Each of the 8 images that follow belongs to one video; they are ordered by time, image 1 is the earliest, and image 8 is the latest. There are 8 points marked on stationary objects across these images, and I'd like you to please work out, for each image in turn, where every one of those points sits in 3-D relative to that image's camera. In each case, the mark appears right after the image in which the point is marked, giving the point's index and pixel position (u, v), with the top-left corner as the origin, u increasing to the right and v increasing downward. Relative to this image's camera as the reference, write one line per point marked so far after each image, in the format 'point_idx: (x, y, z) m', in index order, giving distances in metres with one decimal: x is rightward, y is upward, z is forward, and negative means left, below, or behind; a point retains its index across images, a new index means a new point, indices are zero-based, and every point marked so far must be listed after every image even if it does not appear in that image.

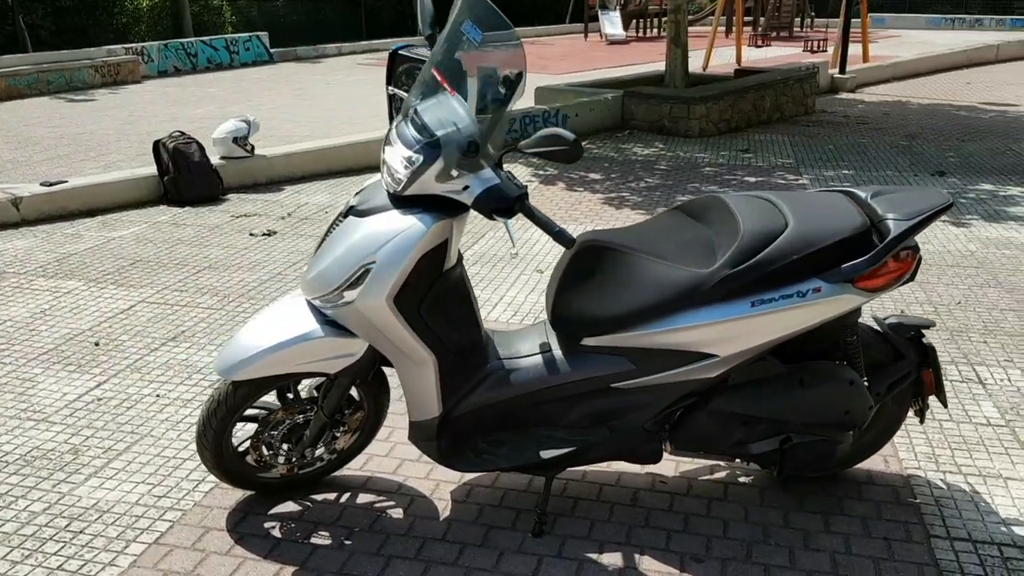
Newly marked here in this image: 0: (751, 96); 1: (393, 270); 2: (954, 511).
0: (+3.1, +2.5, +12.4) m
1: (-0.3, 0.0, +3.0) m
2: (+1.7, -0.8, +3.6) m
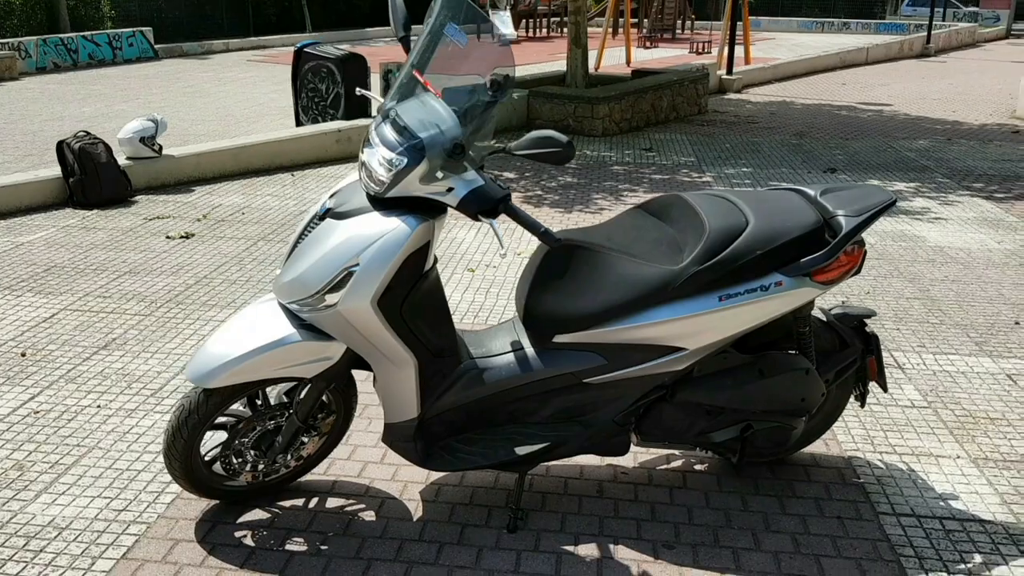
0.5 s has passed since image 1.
0: (+1.8, +2.5, +12.8) m
1: (-0.4, 0.0, +3.0) m
2: (+1.5, -0.8, +3.9) m
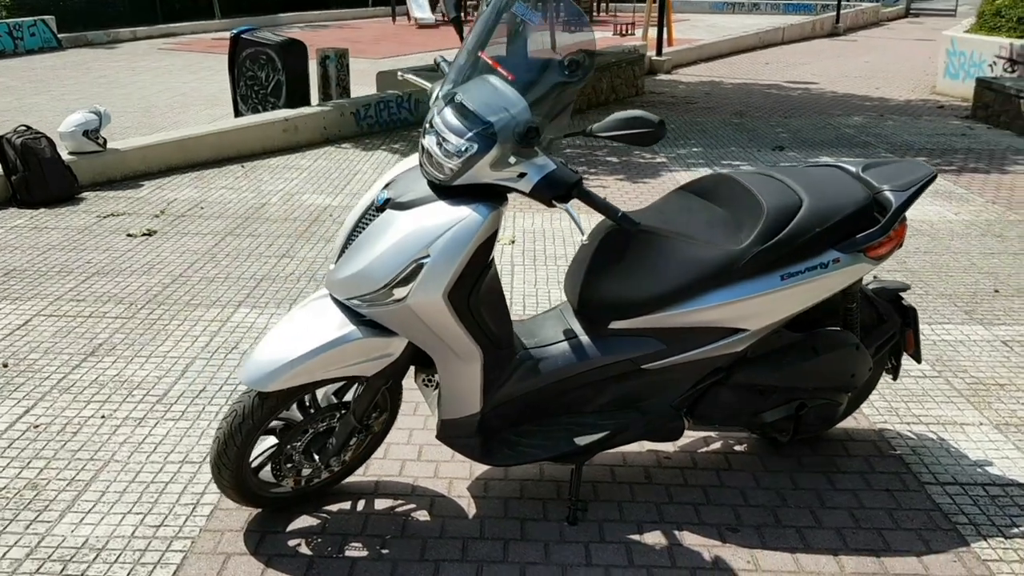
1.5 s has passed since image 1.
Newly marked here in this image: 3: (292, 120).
0: (+1.0, +2.8, +12.8) m
1: (-0.2, +0.1, +2.9) m
2: (+1.7, -0.7, +3.9) m
3: (-2.2, +1.7, +9.6) m
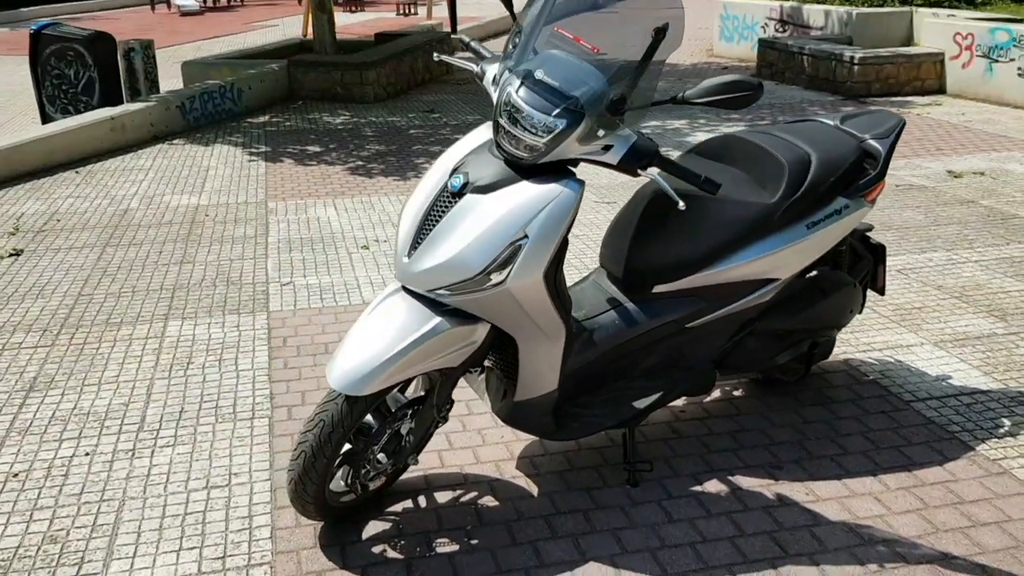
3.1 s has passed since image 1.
0: (-1.4, +3.0, +12.7) m
1: (+0.1, +0.1, +2.9) m
2: (+1.8, -0.4, +4.3) m
3: (-3.6, +1.6, +8.8) m
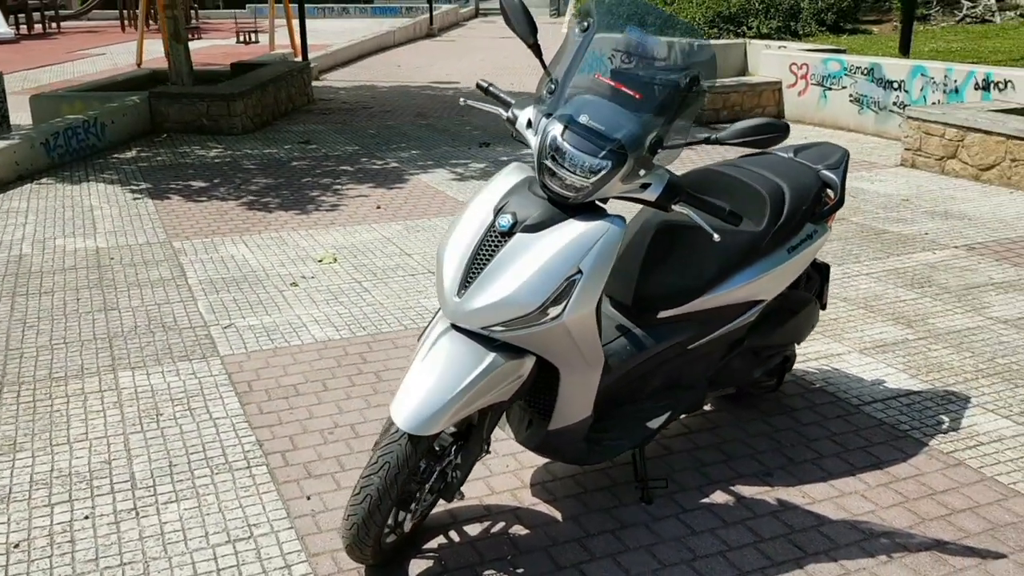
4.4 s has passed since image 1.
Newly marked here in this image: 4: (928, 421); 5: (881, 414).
0: (-3.1, +2.6, +12.4) m
1: (+0.3, 0.0, +3.0) m
2: (+1.6, -0.5, +4.8) m
3: (-4.5, +1.1, +8.3) m
4: (+1.9, -0.6, +4.4) m
5: (+1.7, -0.6, +4.5) m
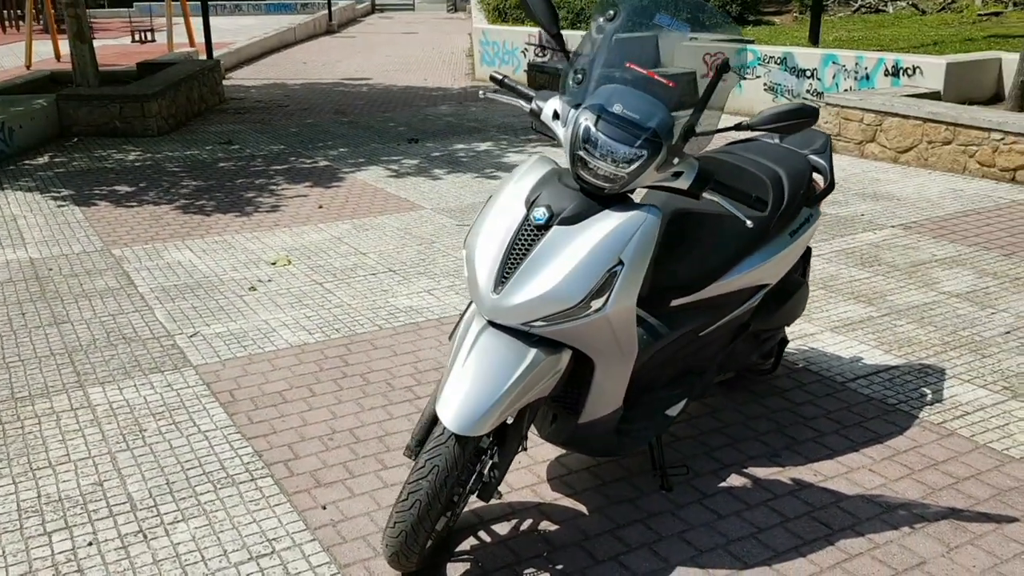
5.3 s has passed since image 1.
0: (-4.1, +2.5, +12.0) m
1: (+0.4, +0.1, +3.0) m
2: (+1.6, -0.4, +4.9) m
3: (-5.0, +1.0, +7.7) m
4: (+1.9, -0.5, +4.5) m
5: (+1.7, -0.5, +4.6) m
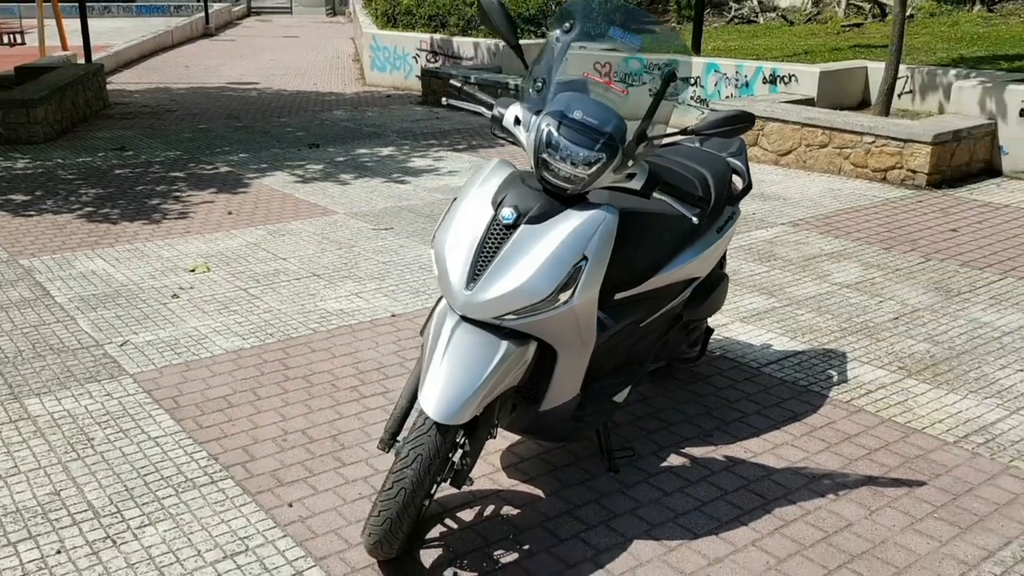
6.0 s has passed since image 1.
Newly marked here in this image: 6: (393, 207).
0: (-5.3, +2.3, +11.6) m
1: (+0.3, +0.1, +3.2) m
2: (+1.2, -0.4, +5.3) m
3: (-5.7, +0.8, +7.2) m
4: (+1.6, -0.5, +4.9) m
5: (+1.4, -0.4, +5.0) m
6: (-1.0, +0.7, +8.2) m
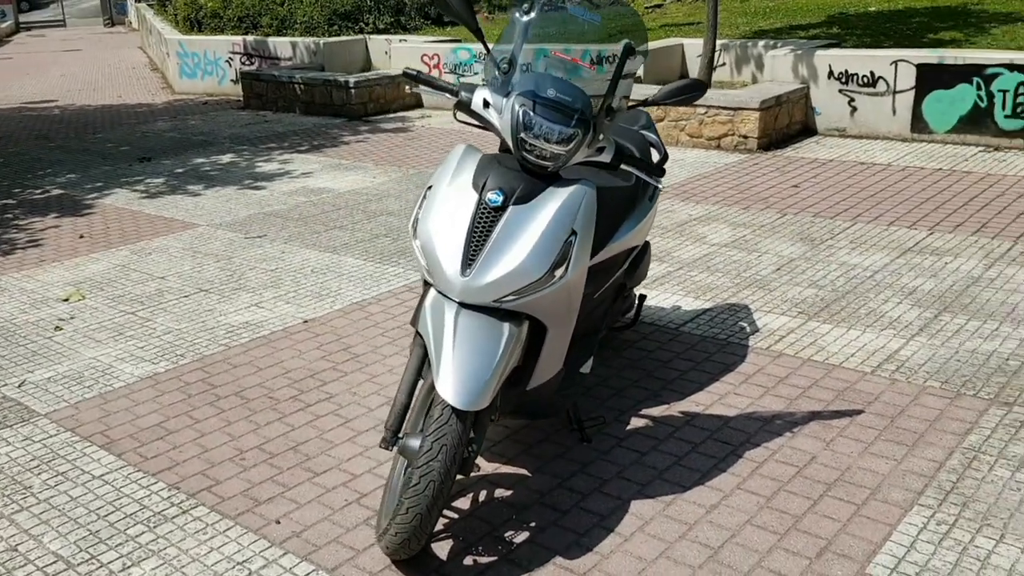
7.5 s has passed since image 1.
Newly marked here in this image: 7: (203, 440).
0: (-7.1, +1.7, +10.4) m
1: (+0.2, +0.2, +3.3) m
2: (+0.8, -0.2, +5.5) m
3: (-6.4, +0.3, +6.0) m
4: (+1.2, -0.2, +5.2) m
5: (+1.0, -0.2, +5.2) m
6: (-2.1, +0.6, +8.0) m
7: (-1.3, -0.7, +4.1) m
